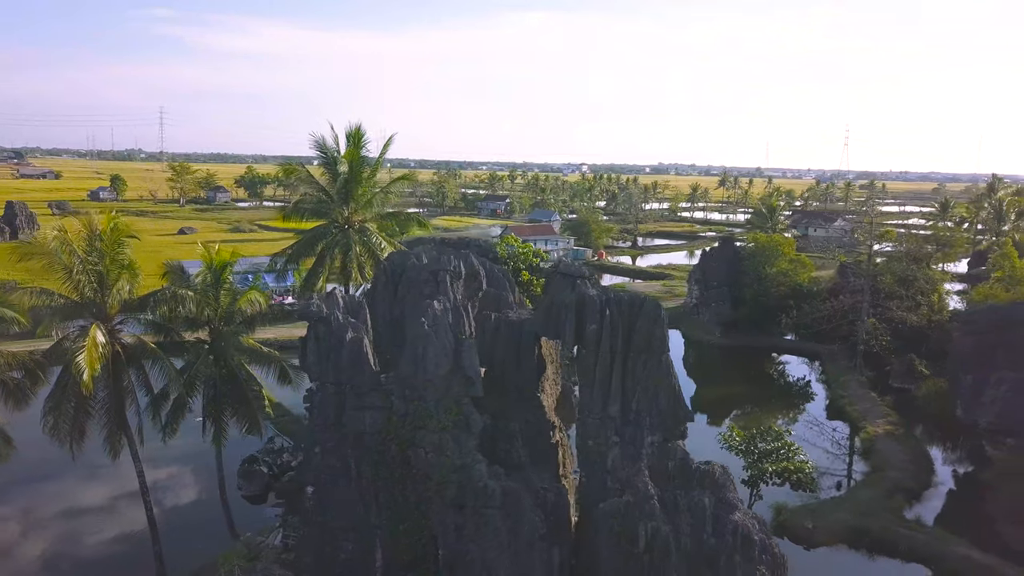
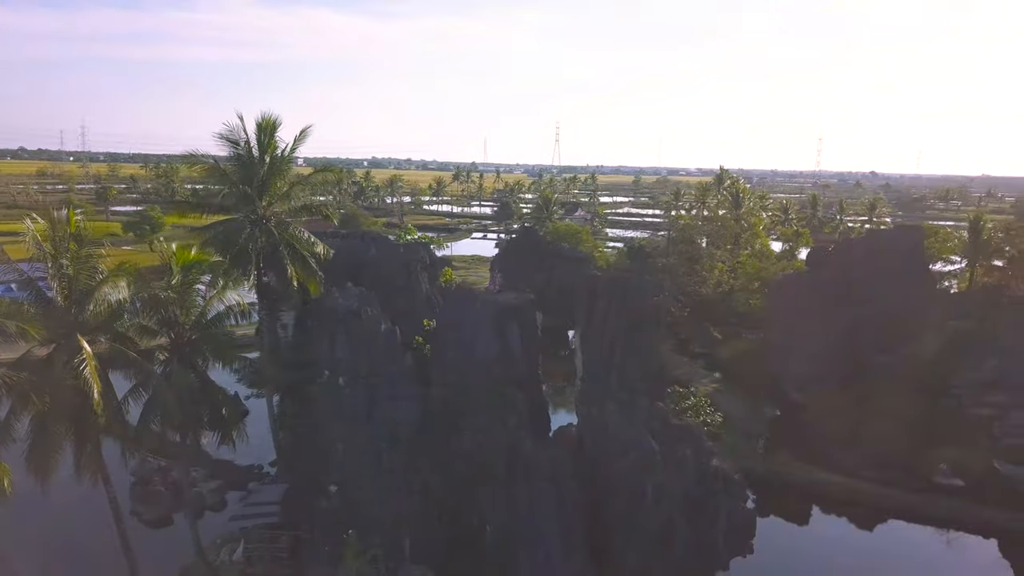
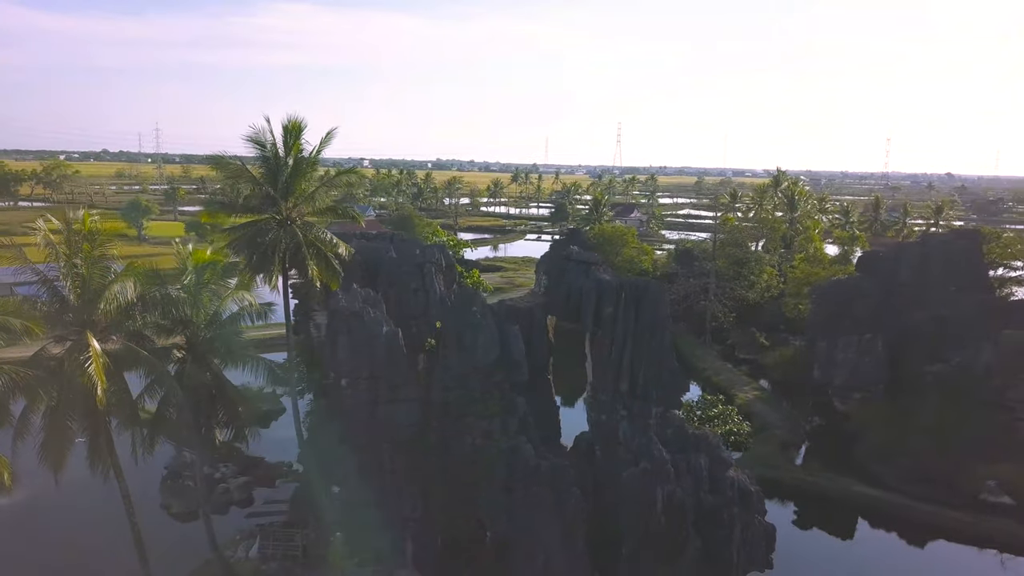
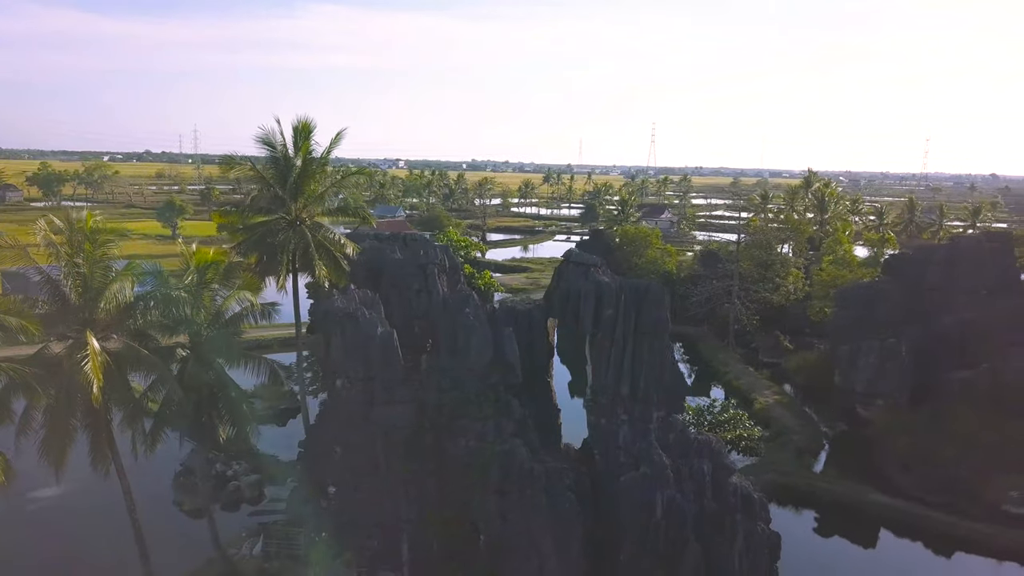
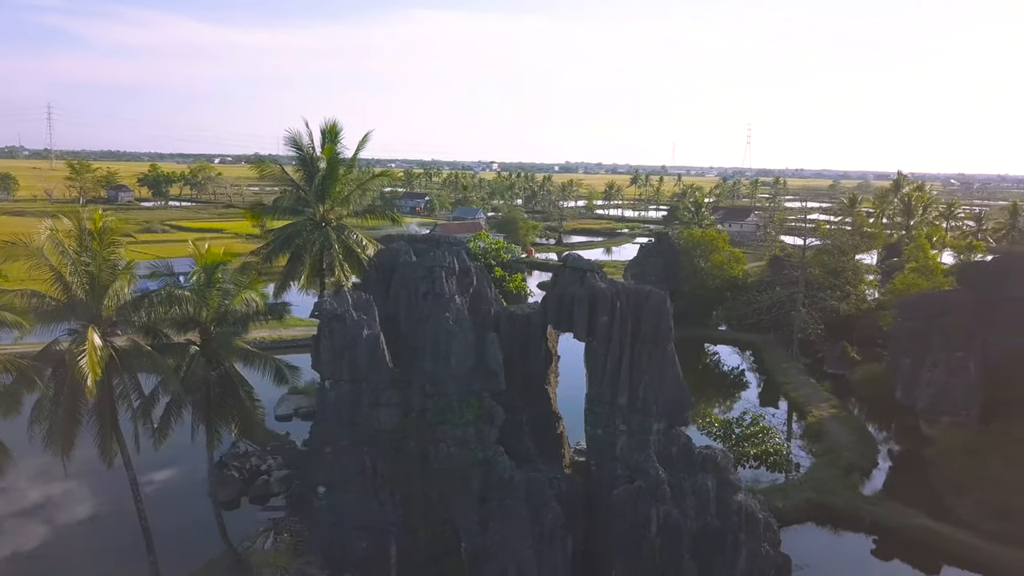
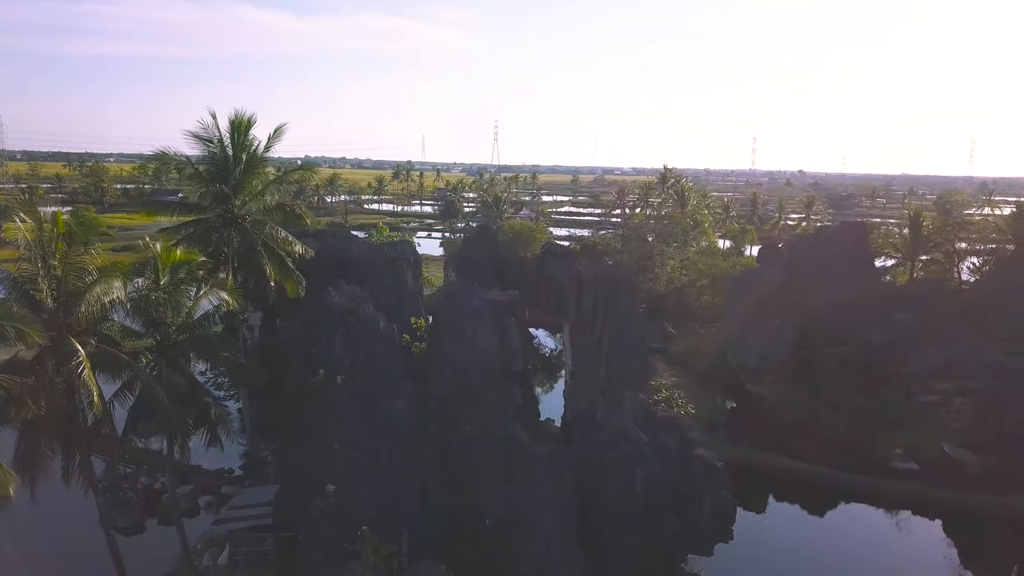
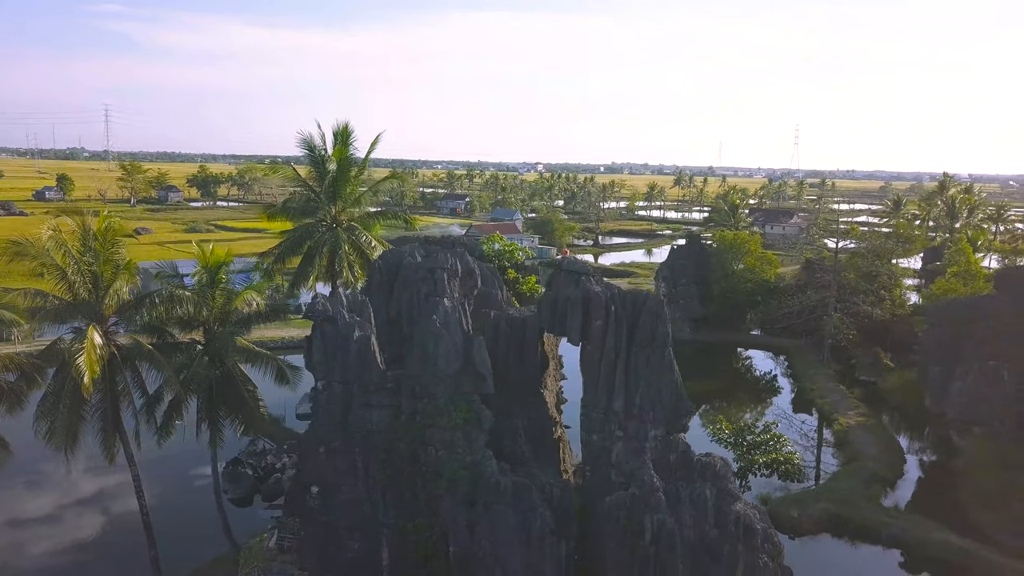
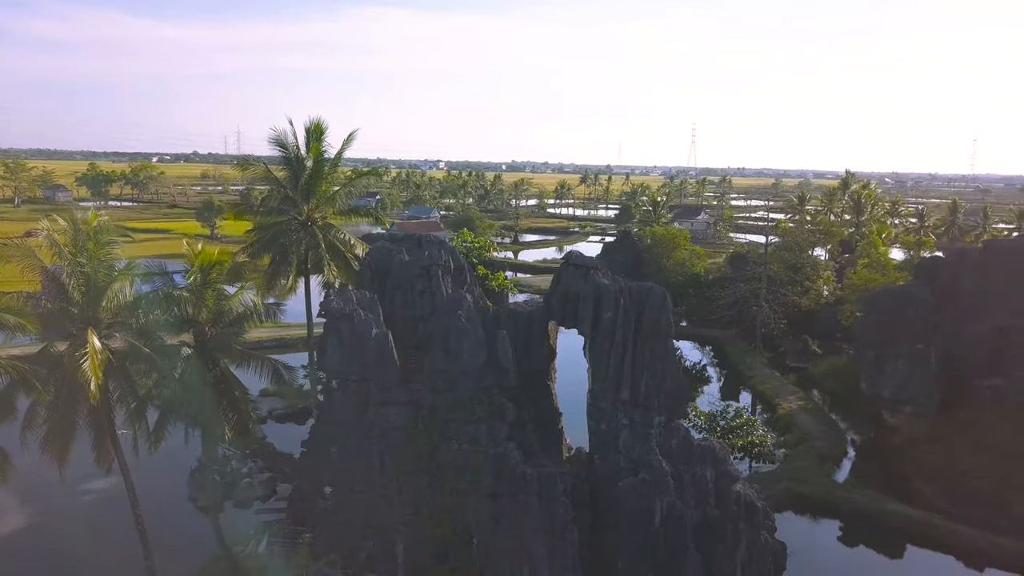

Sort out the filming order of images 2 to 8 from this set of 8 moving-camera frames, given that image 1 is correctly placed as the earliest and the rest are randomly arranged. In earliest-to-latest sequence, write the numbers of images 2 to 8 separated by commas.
7, 5, 8, 4, 3, 2, 6
